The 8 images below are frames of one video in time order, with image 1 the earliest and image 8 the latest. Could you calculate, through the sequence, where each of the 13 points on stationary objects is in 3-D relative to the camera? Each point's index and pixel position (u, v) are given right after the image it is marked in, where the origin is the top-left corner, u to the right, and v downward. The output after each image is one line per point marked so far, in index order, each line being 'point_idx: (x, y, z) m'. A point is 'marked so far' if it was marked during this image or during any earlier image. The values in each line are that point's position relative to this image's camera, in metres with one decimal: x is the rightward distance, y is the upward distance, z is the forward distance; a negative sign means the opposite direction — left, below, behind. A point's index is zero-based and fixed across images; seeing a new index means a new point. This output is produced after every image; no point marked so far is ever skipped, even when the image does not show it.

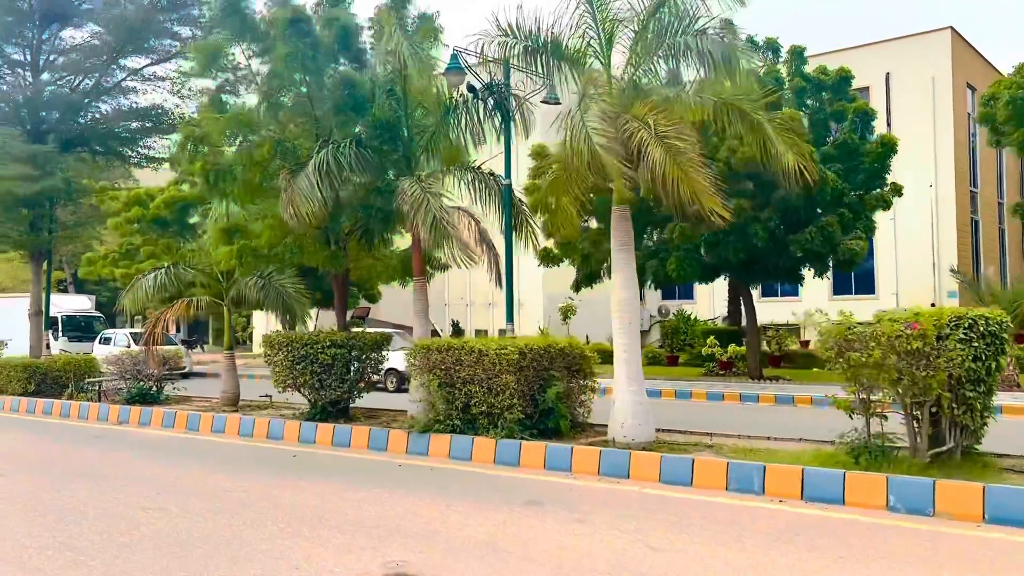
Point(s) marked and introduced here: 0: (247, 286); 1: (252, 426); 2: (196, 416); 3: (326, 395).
0: (-4.2, 0.0, +12.6) m
1: (-3.8, -2.0, +11.6) m
2: (-4.9, -2.0, +12.5) m
3: (-2.6, -1.5, +11.3) m
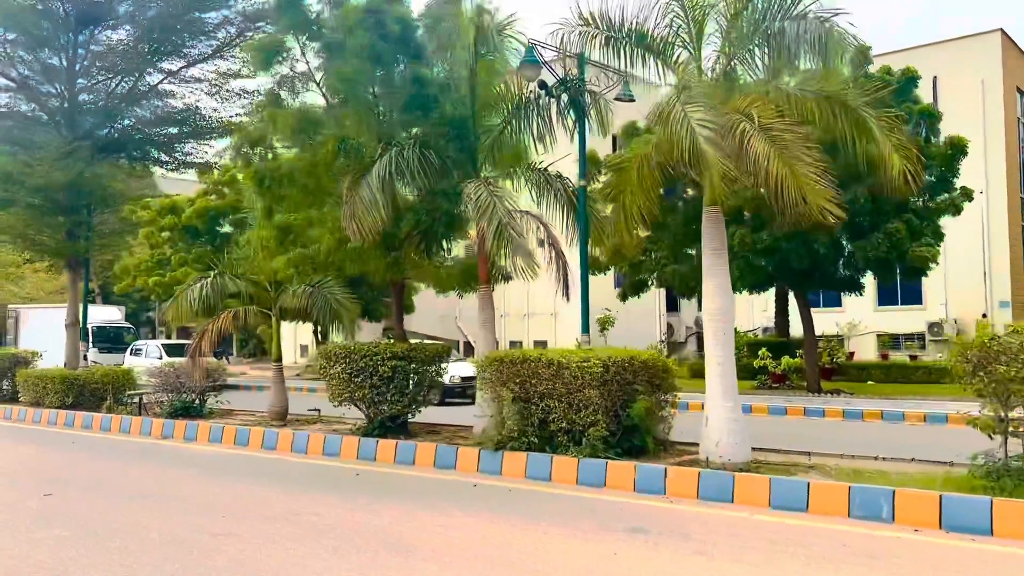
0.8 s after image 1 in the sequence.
0: (-3.3, -0.1, +12.1) m
1: (-2.8, -2.1, +11.1) m
2: (-4.0, -2.1, +12.0) m
3: (-1.7, -1.6, +10.7) m
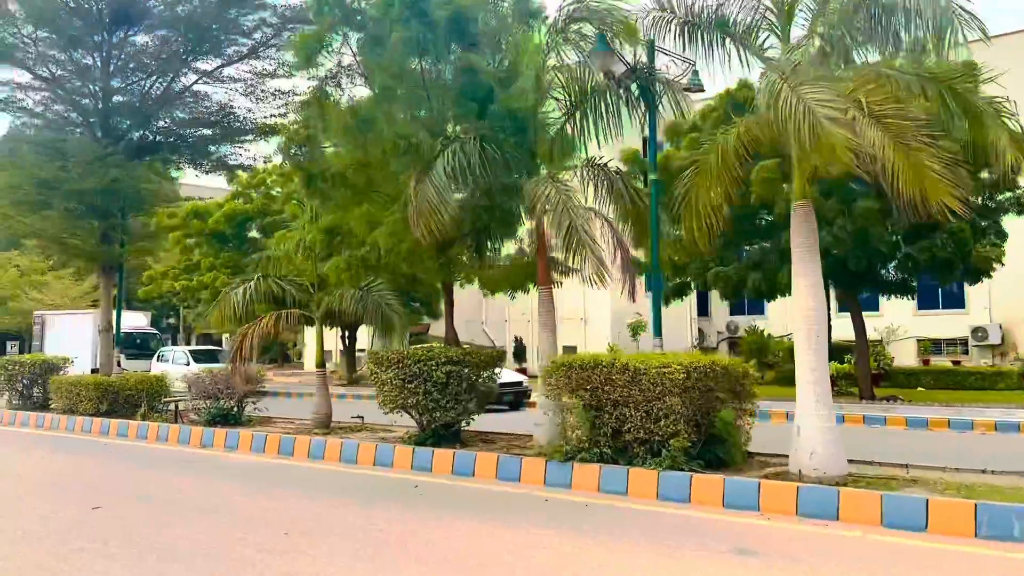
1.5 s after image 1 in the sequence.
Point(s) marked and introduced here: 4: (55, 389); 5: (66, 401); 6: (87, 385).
0: (-2.5, -0.1, +11.6) m
1: (-2.1, -2.2, +10.6) m
2: (-3.2, -2.2, +11.5) m
3: (-0.9, -1.7, +10.2) m
4: (-9.4, -2.1, +16.4) m
5: (-9.0, -2.3, +16.0) m
6: (-8.2, -1.9, +15.4) m
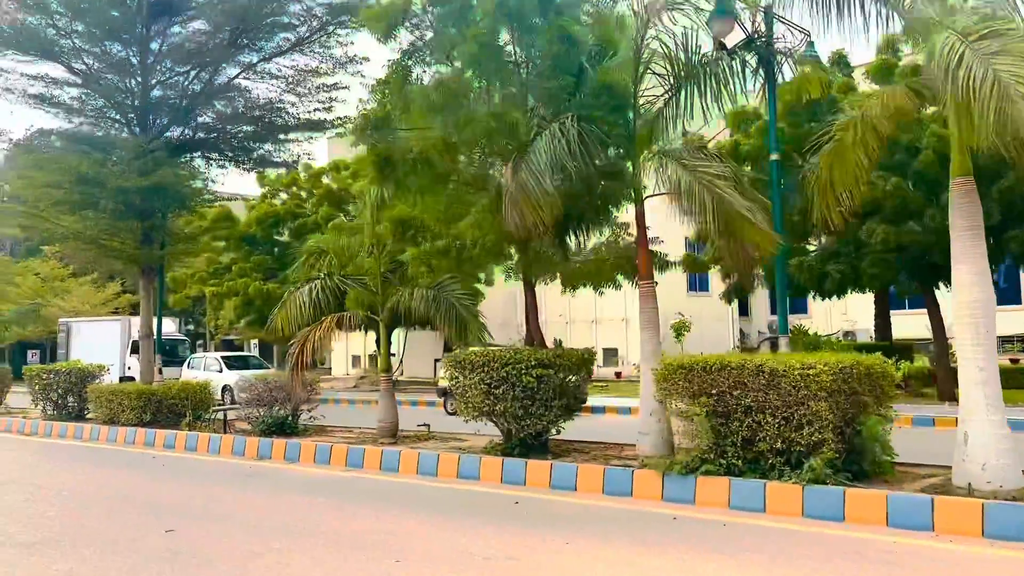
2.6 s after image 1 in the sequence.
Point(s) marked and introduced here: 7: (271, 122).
0: (-1.4, -0.1, +10.8) m
1: (-0.9, -2.1, +9.7) m
2: (-2.1, -2.2, +10.7) m
3: (+0.2, -1.6, +9.3) m
4: (-8.2, -2.1, +15.6) m
5: (-7.8, -2.3, +15.3) m
6: (-7.0, -1.9, +14.7) m
7: (-4.9, +3.4, +16.2) m
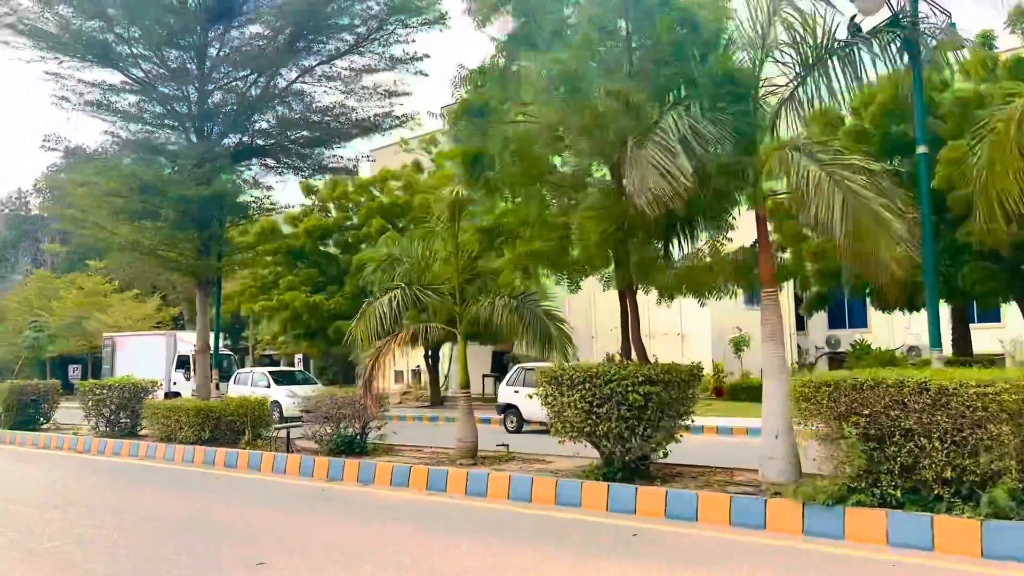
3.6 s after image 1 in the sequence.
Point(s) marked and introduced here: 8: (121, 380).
0: (-0.2, -0.3, +10.1) m
1: (+0.2, -2.2, +8.9) m
2: (-0.9, -2.3, +10.0) m
3: (+1.3, -1.7, +8.5) m
4: (-6.9, -2.4, +15.1) m
5: (-6.5, -2.6, +14.7) m
6: (-5.7, -2.2, +14.1) m
7: (-3.6, +3.1, +15.6) m
8: (-8.1, -1.9, +16.4) m
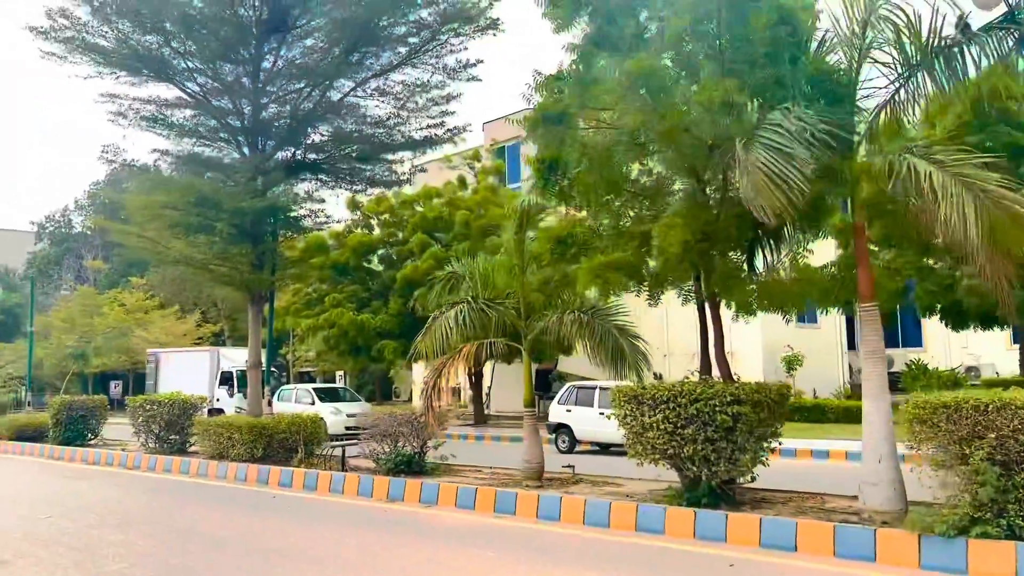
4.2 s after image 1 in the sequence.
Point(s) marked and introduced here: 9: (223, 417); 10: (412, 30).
0: (+0.7, -0.4, +9.7) m
1: (+1.0, -2.4, +8.5) m
2: (-0.1, -2.5, +9.5) m
3: (+2.1, -1.9, +8.1) m
4: (-5.8, -2.7, +14.9) m
5: (-5.5, -2.8, +14.5) m
6: (-4.7, -2.4, +13.8) m
7: (-2.5, +2.8, +15.4) m
8: (-7.0, -2.2, +16.3) m
9: (-5.2, -2.3, +14.4) m
10: (-1.8, +4.8, +15.0) m
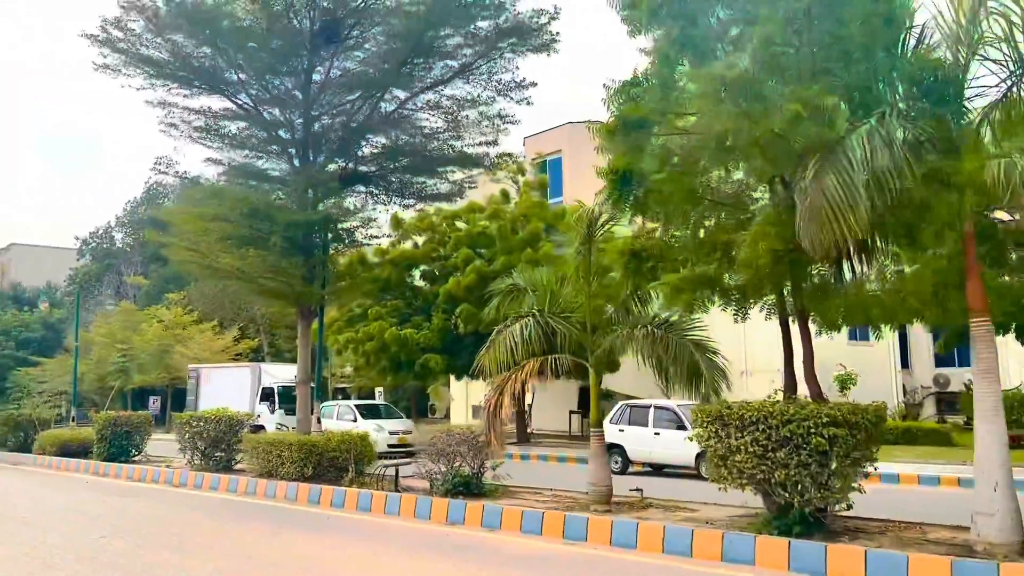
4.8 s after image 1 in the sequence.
0: (+1.5, -0.6, +9.2) m
1: (+1.8, -2.5, +8.0) m
2: (+0.7, -2.6, +9.1) m
3: (+2.9, -2.0, +7.5) m
4: (-4.8, -2.9, +14.6) m
5: (-4.5, -3.1, +14.2) m
6: (-3.8, -2.7, +13.5) m
7: (-1.5, +2.6, +15.1) m
8: (-5.9, -2.5, +16.0) m
9: (-4.2, -2.6, +14.1) m
10: (-0.8, +4.5, +14.7) m
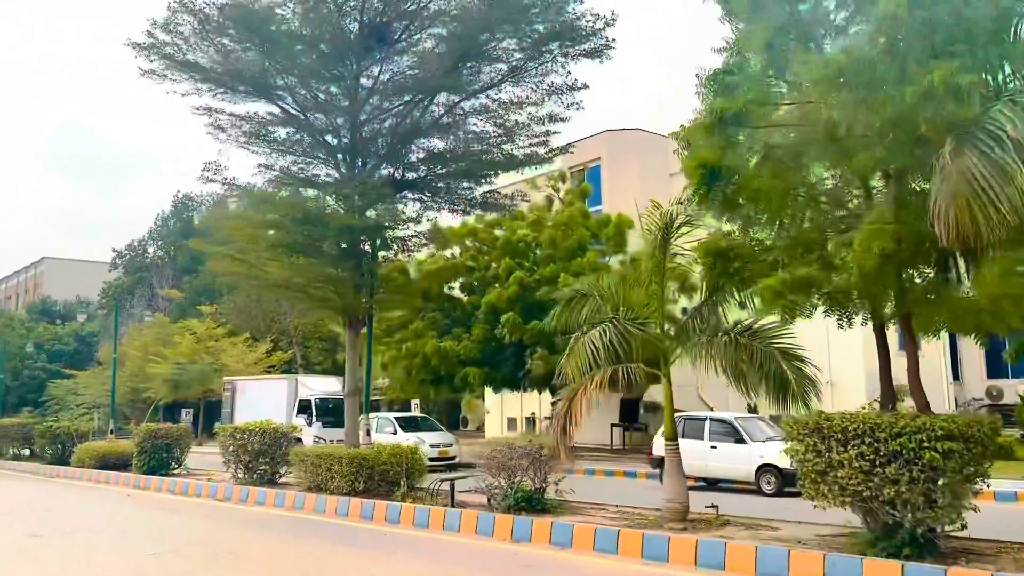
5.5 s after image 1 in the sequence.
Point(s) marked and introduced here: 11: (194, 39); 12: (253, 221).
0: (+2.3, -0.6, +8.7) m
1: (+2.6, -2.6, +7.4) m
2: (+1.6, -2.7, +8.5) m
3: (+3.6, -2.0, +6.9) m
4: (-3.9, -3.1, +14.2) m
5: (-3.5, -3.2, +13.8) m
6: (-2.8, -2.8, +13.1) m
7: (-0.6, +2.4, +14.8) m
8: (-4.9, -2.7, +15.7) m
9: (-3.3, -2.7, +13.7) m
10: (+0.1, +4.4, +14.4) m
11: (-5.5, +4.3, +13.8) m
12: (-4.4, +1.1, +13.5) m
